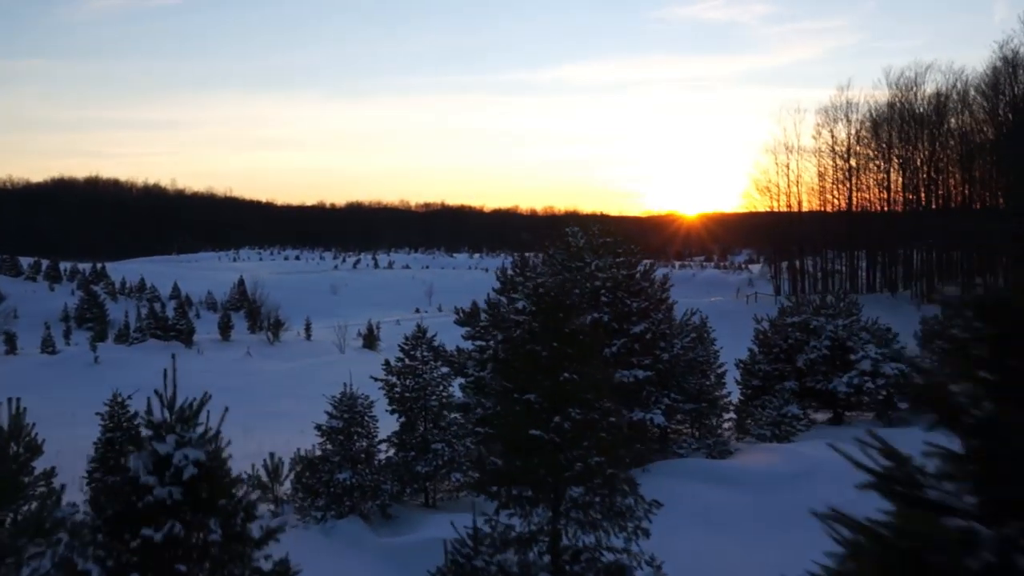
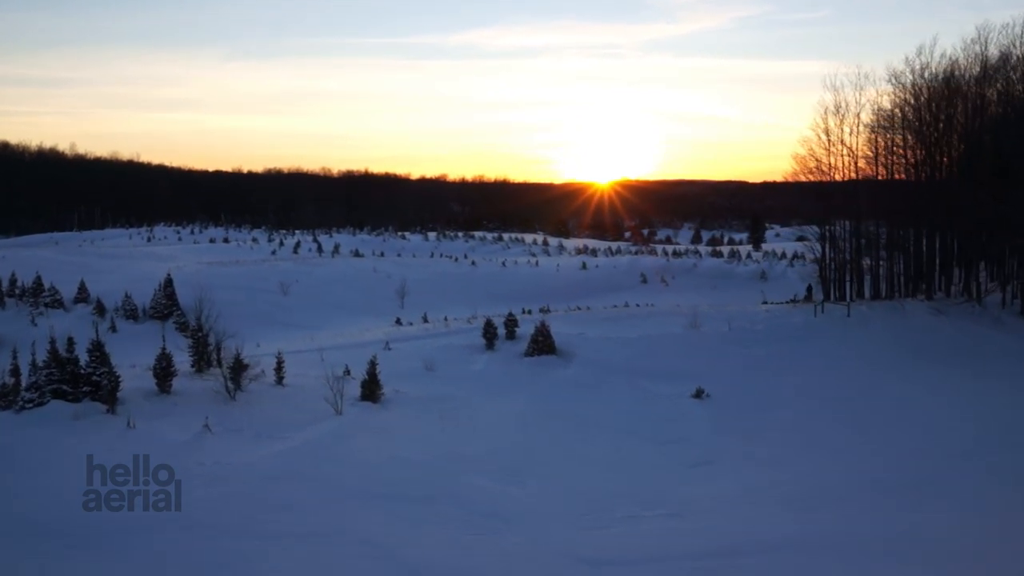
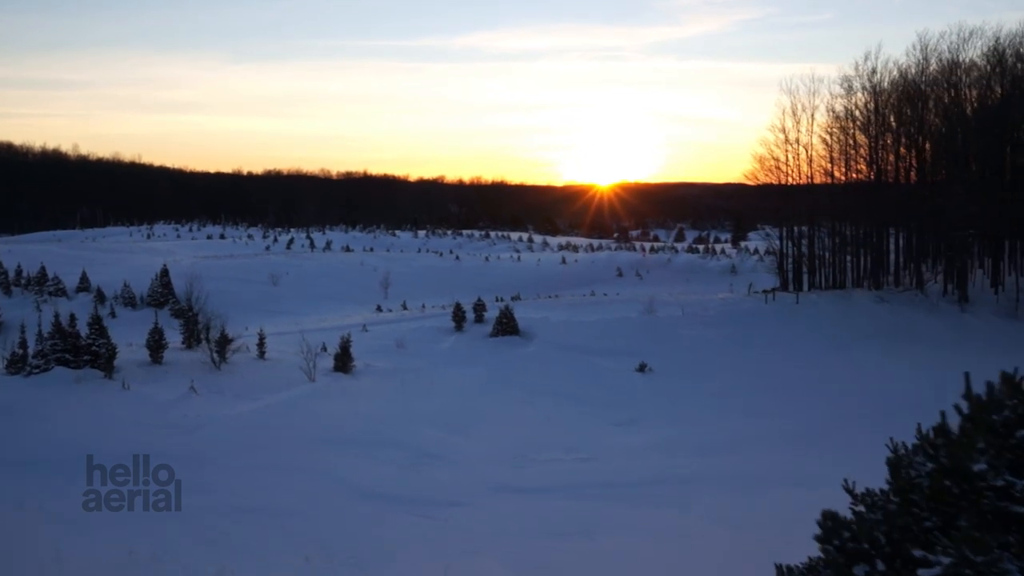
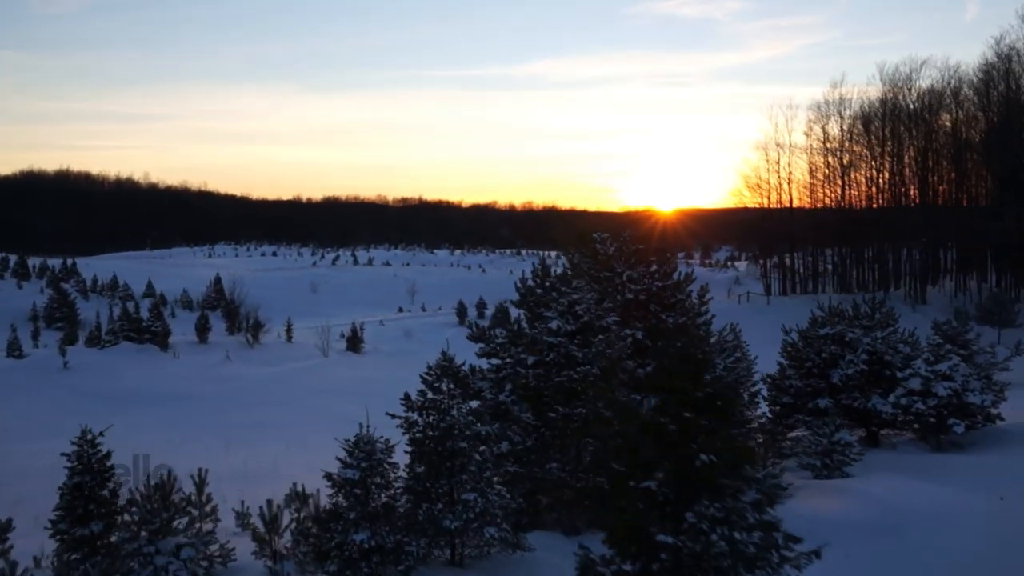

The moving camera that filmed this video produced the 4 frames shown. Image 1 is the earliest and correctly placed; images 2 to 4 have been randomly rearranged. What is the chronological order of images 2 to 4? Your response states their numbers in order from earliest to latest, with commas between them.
4, 3, 2
